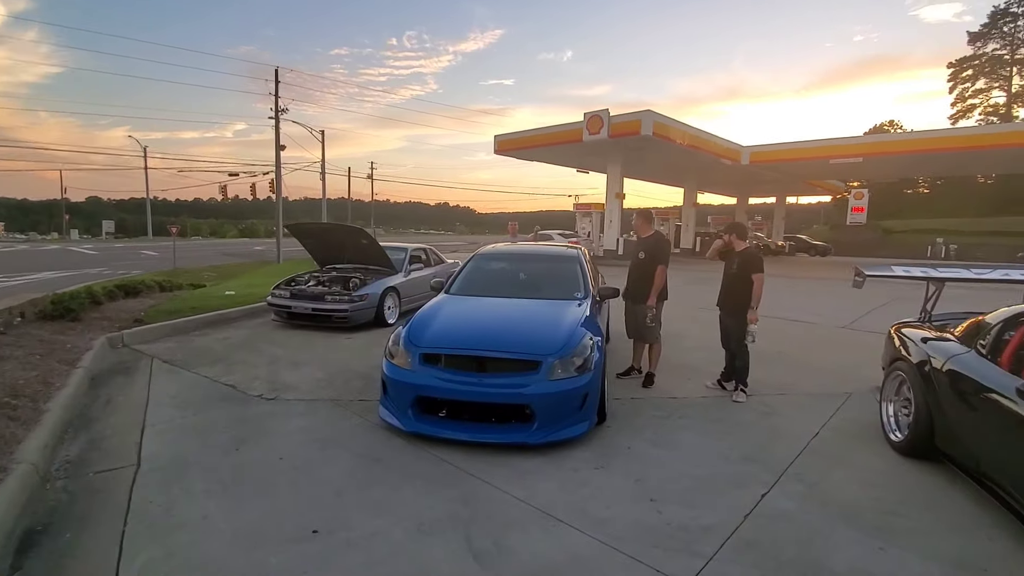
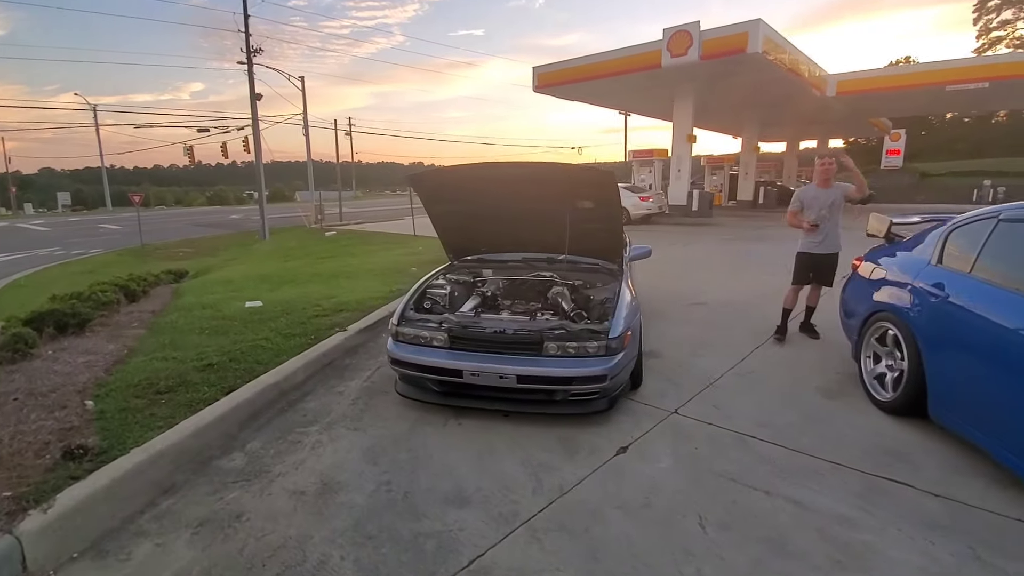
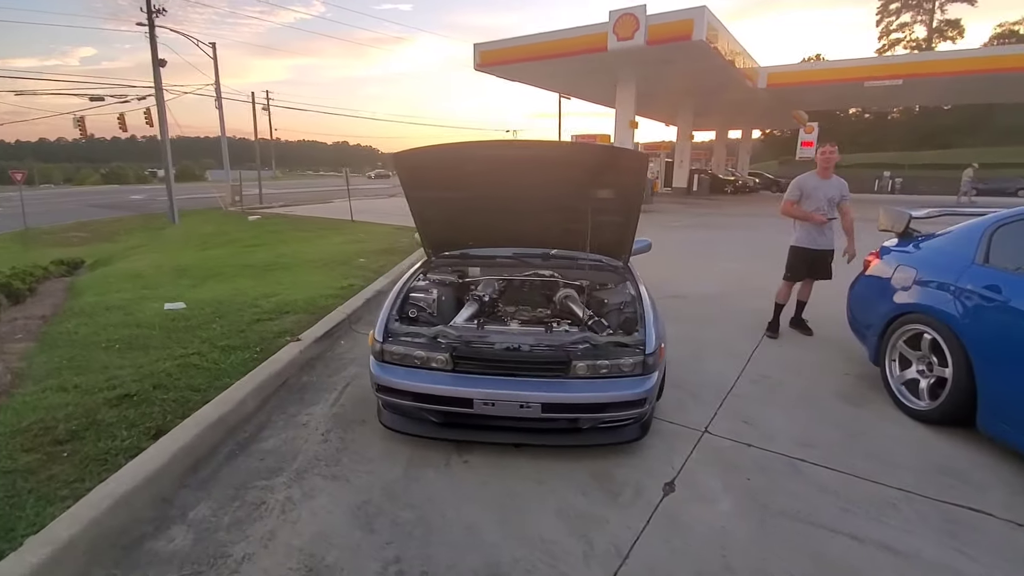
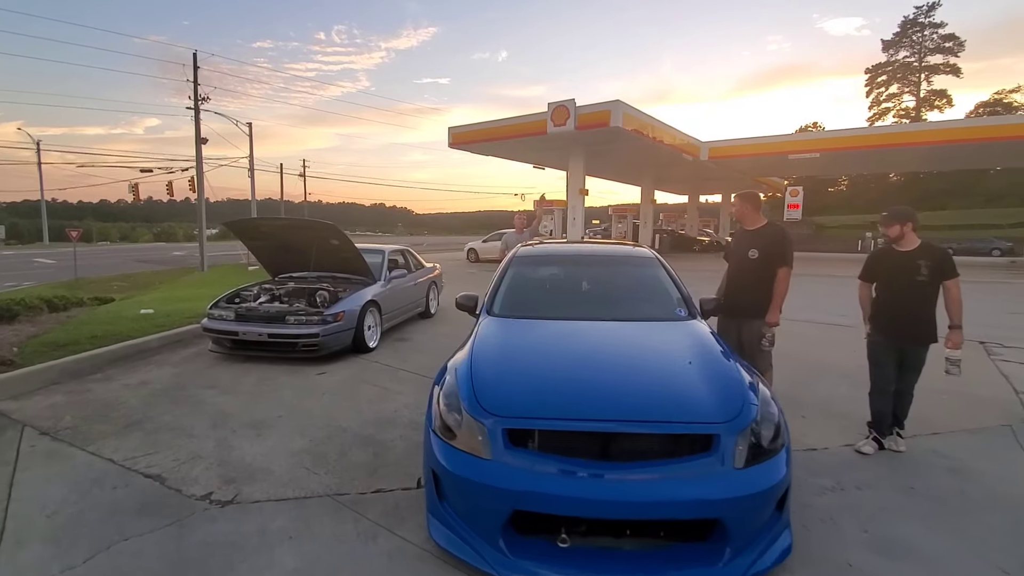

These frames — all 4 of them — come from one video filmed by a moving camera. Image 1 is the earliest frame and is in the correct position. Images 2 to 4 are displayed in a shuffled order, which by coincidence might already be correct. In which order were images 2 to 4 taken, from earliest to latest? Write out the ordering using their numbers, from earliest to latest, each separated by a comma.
4, 2, 3
